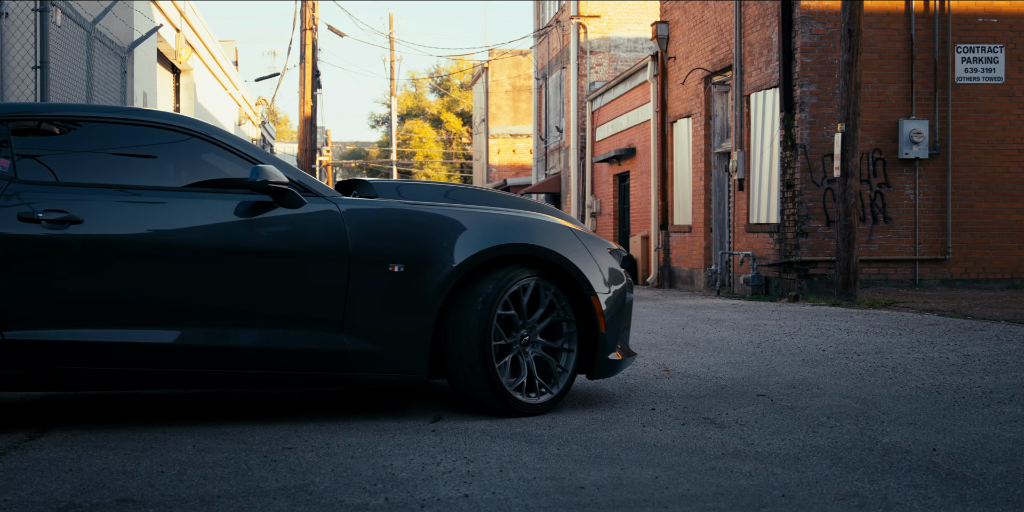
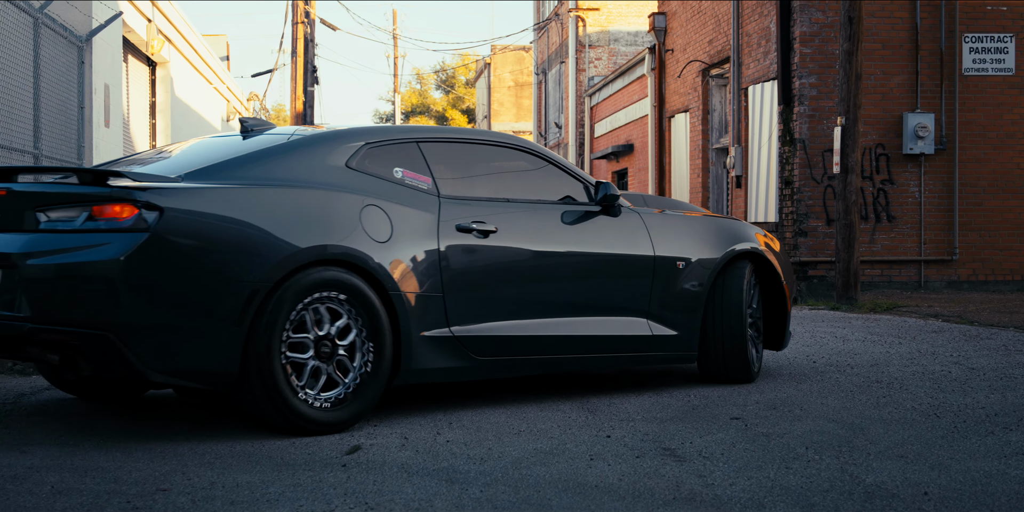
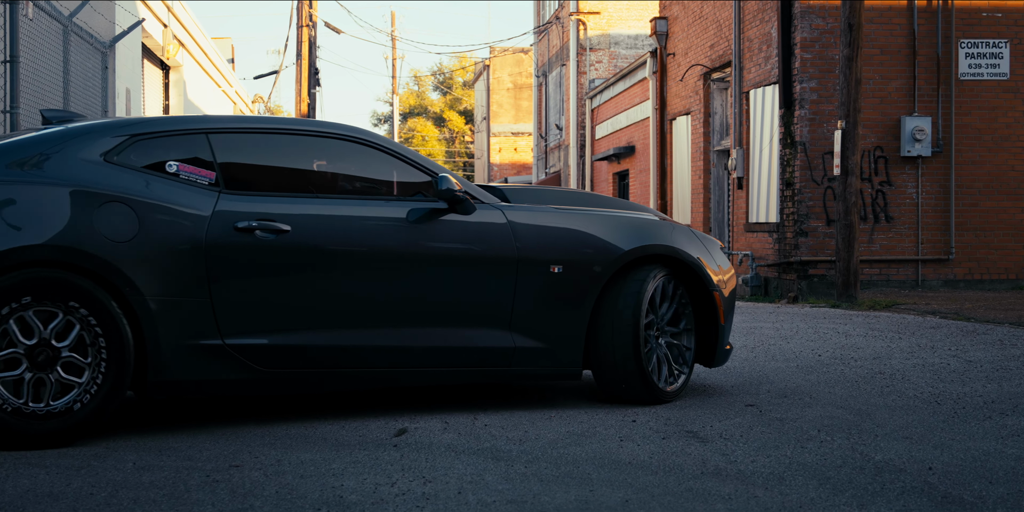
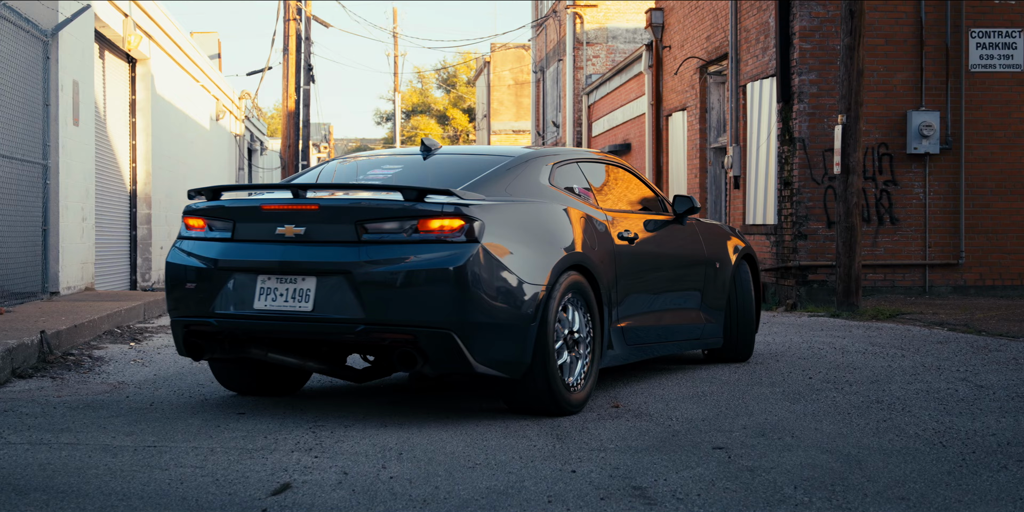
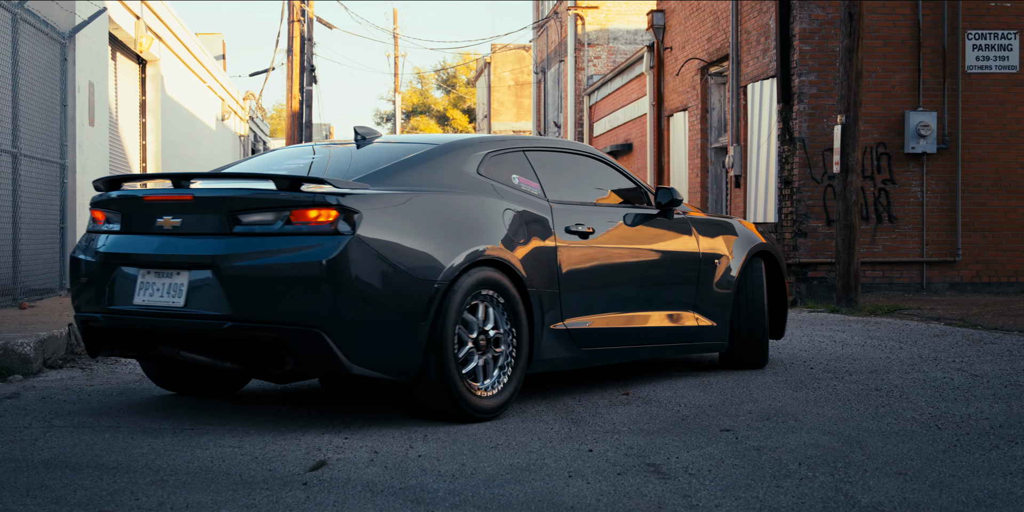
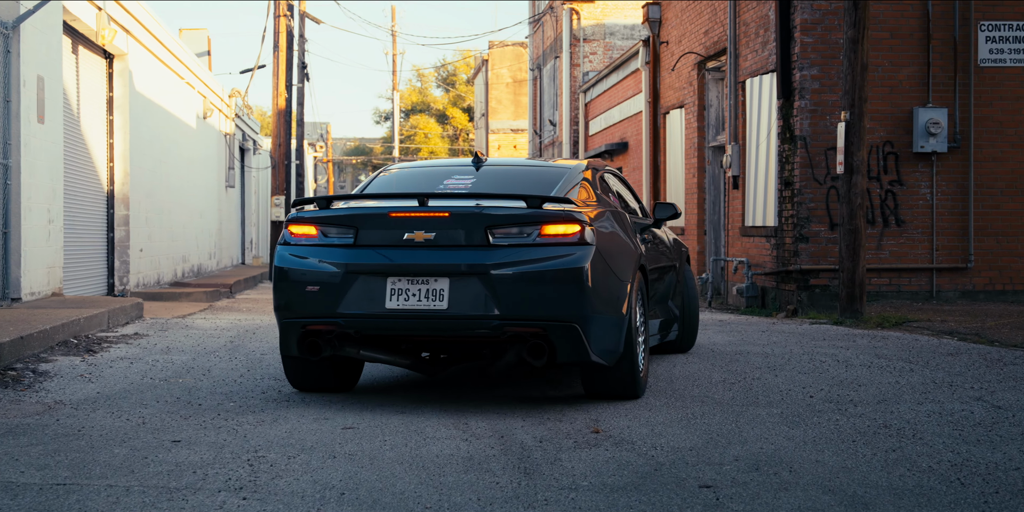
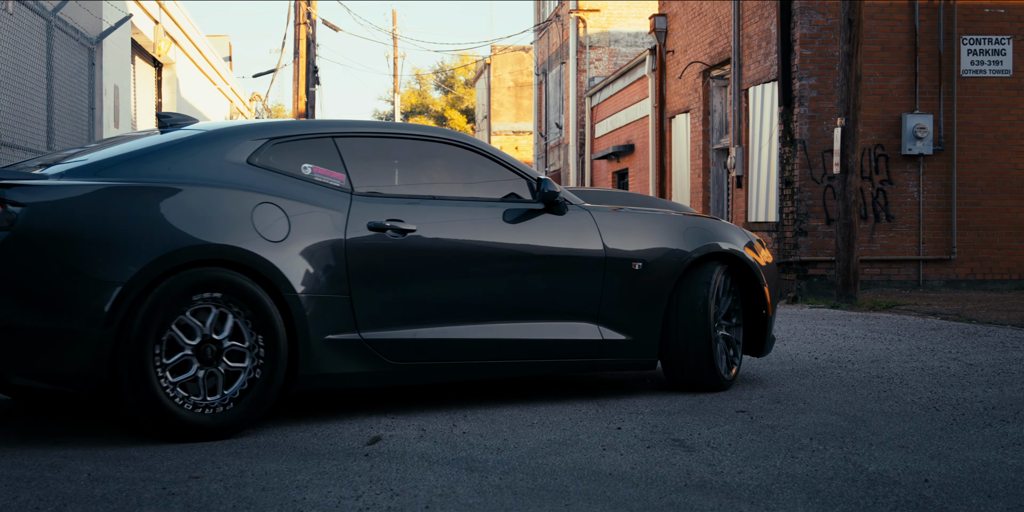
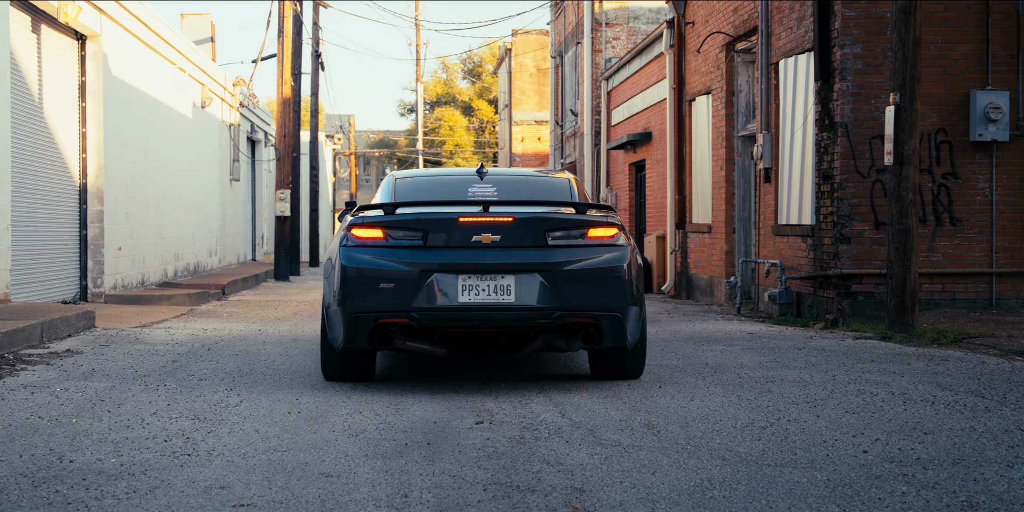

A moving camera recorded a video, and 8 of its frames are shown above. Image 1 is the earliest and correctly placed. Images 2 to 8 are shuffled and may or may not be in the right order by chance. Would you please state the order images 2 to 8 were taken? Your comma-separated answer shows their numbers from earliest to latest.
3, 7, 2, 5, 4, 6, 8
